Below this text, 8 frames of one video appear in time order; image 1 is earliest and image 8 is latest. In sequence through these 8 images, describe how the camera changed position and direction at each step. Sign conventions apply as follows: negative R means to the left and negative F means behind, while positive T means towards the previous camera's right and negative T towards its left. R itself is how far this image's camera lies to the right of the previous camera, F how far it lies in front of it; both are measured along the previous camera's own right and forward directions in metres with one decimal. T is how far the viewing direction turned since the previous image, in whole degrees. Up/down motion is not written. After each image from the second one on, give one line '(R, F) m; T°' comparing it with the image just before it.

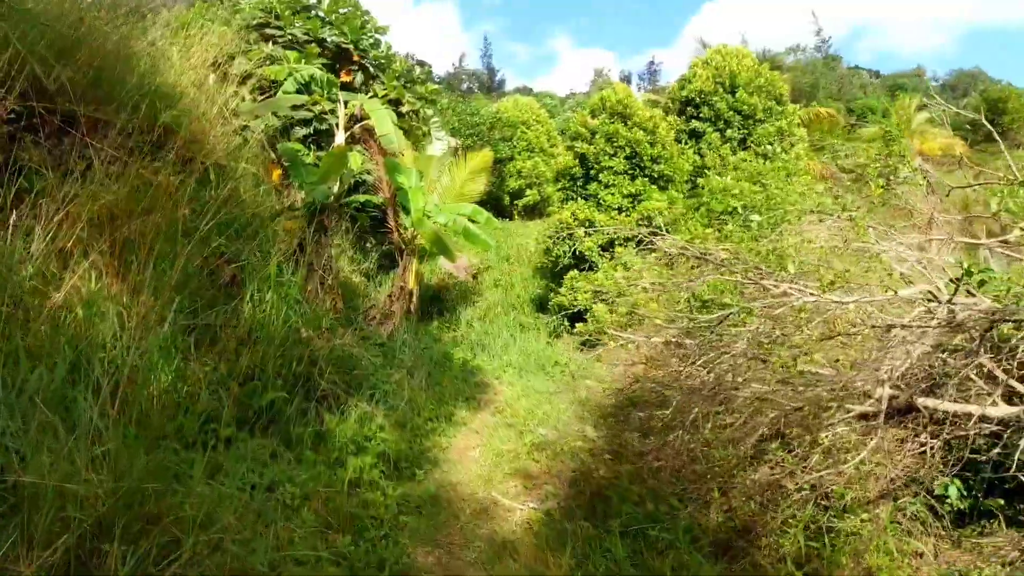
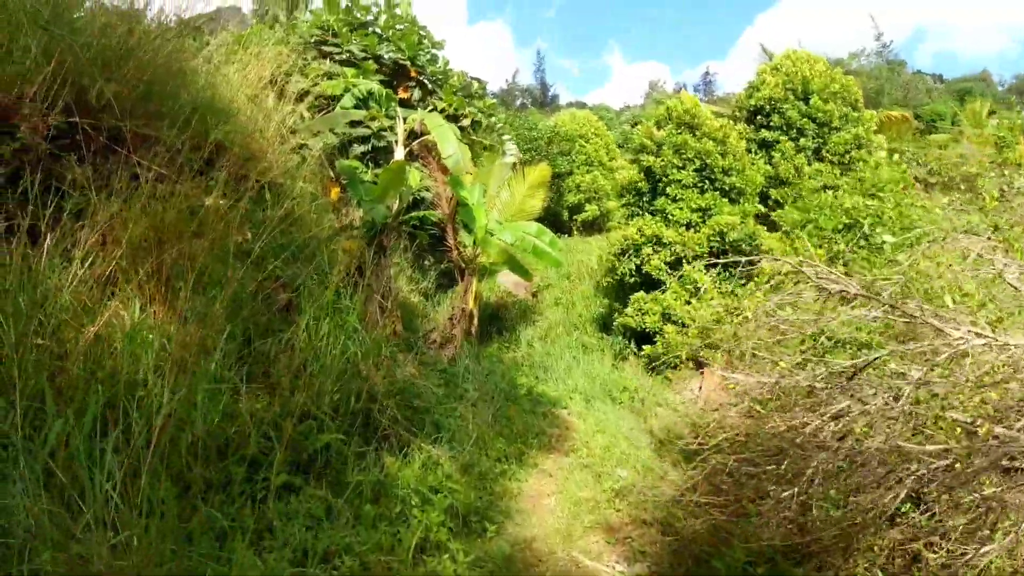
(-0.1, +0.4) m; -4°
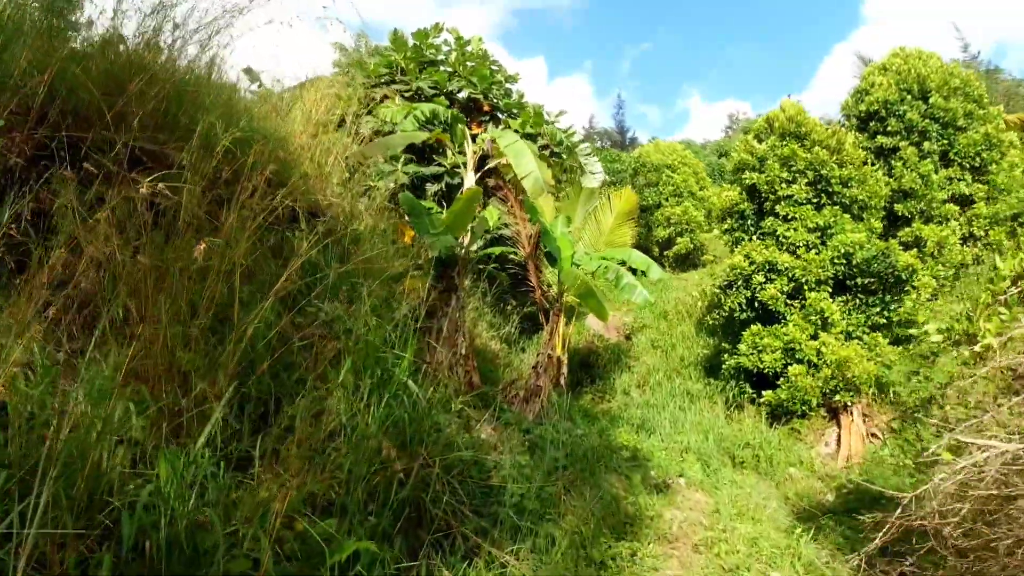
(0.0, +1.1) m; -7°
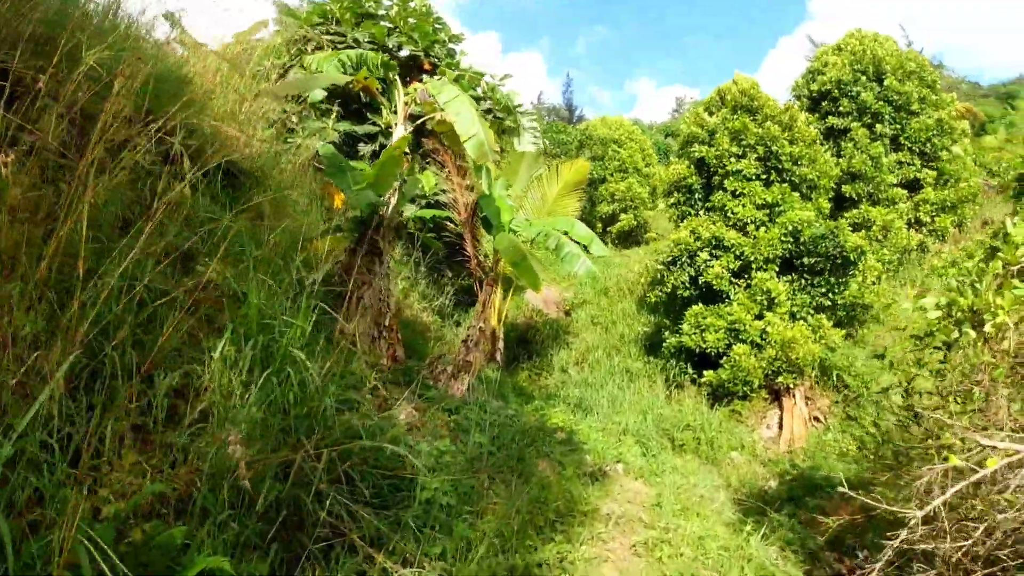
(+0.1, +0.5) m; +5°
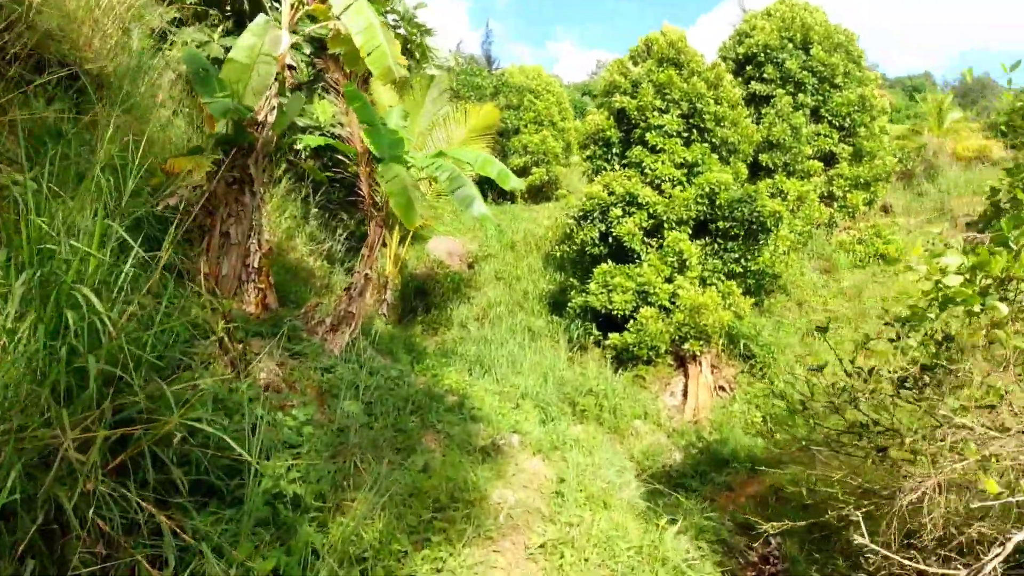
(+0.1, +0.6) m; +8°
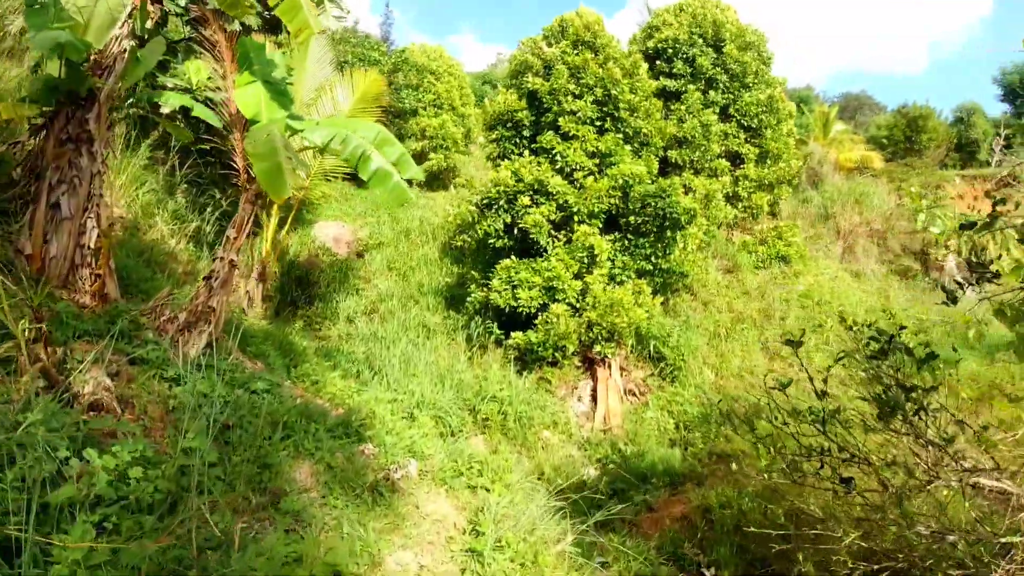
(-0.1, +0.6) m; +9°
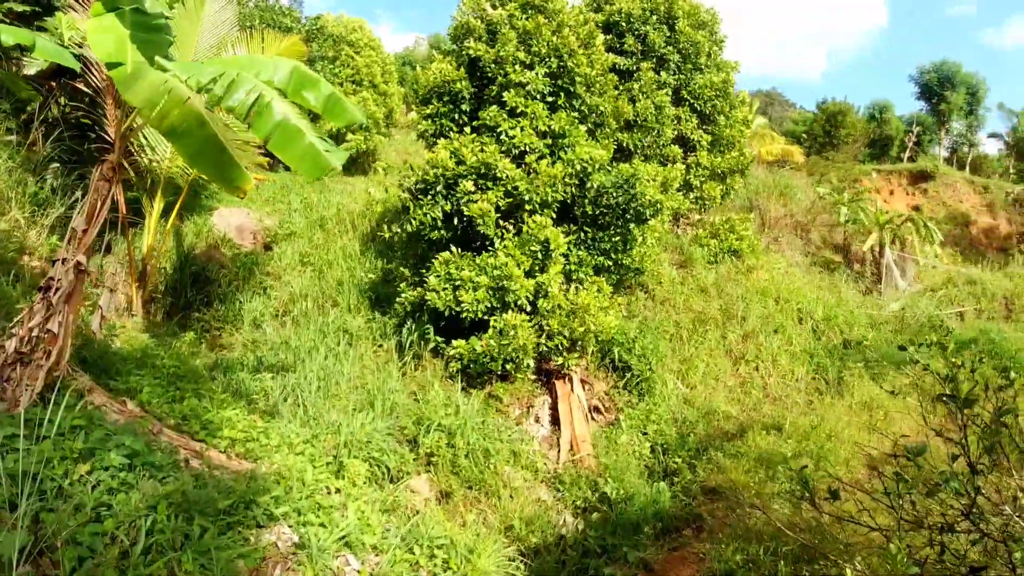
(-0.2, +1.0) m; +7°
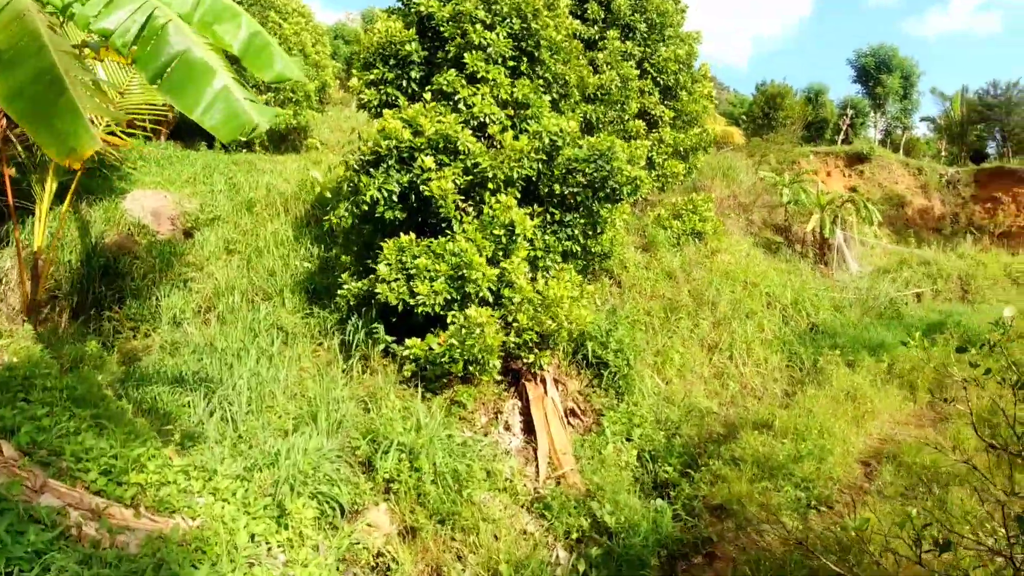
(-0.2, +0.6) m; +5°
